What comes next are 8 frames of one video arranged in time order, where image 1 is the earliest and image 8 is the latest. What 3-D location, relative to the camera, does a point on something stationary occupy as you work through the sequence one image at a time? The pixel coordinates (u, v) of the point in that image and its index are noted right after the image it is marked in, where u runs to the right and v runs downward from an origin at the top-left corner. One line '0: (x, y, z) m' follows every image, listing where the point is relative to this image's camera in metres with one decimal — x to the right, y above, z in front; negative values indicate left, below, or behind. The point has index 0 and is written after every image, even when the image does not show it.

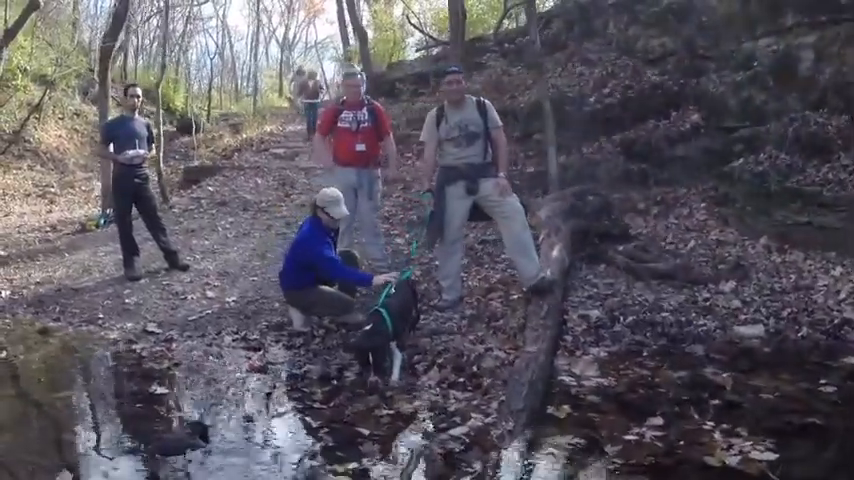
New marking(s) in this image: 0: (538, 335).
0: (+0.6, -0.5, +4.8) m
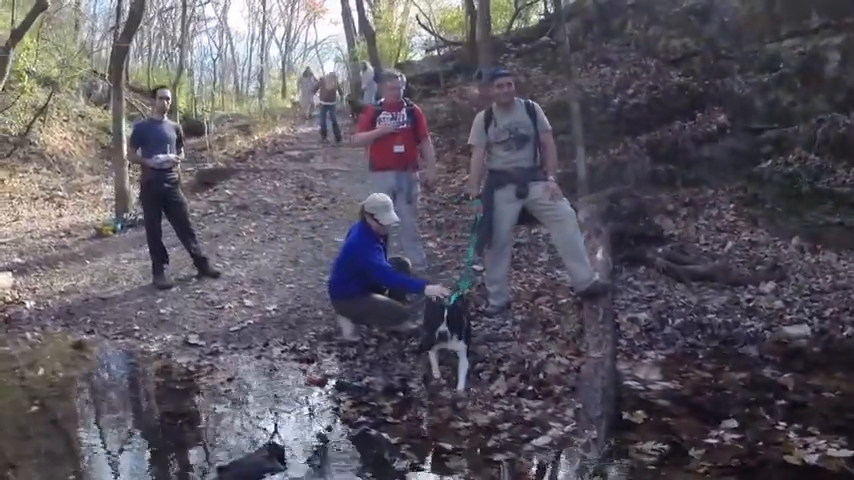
0: (+0.9, -0.6, +4.7) m
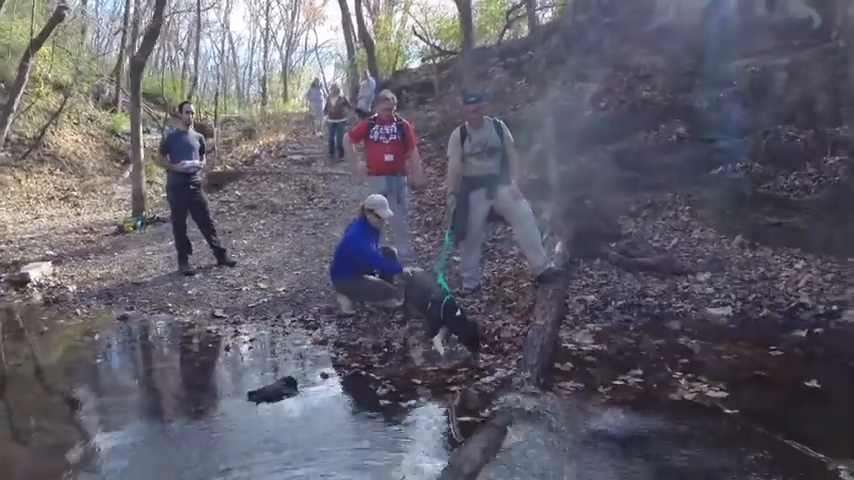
0: (+0.8, -0.5, +5.9) m
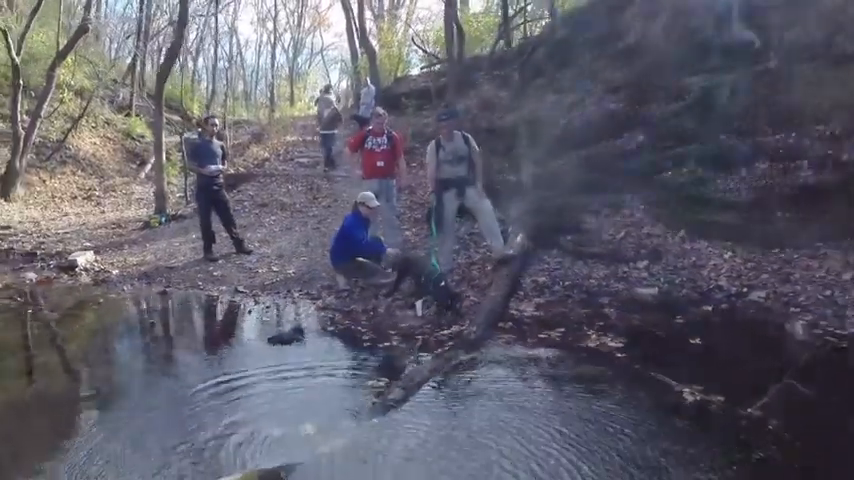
0: (+0.6, -0.4, +7.5) m
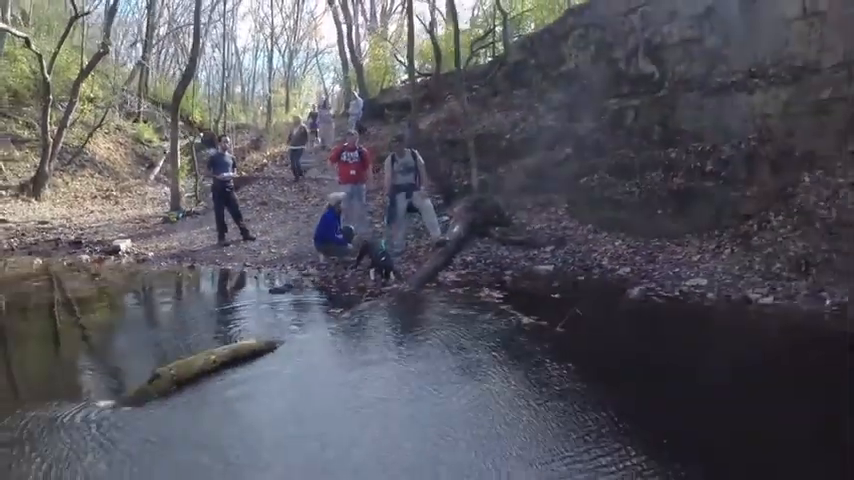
0: (0.0, -0.3, +10.6) m
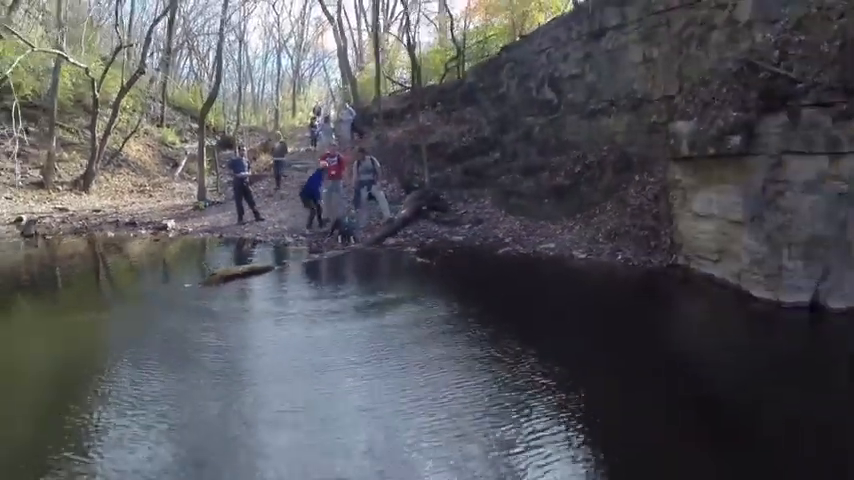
0: (-0.9, +0.1, +16.2) m
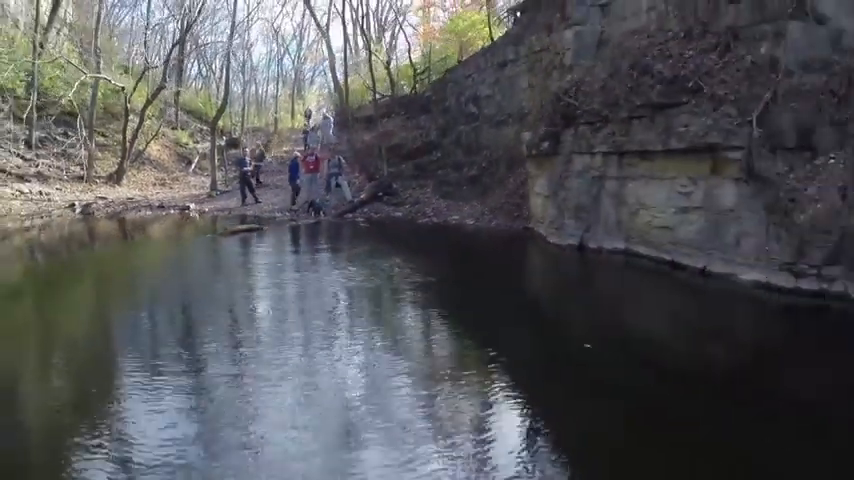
0: (-2.3, +0.8, +22.9) m
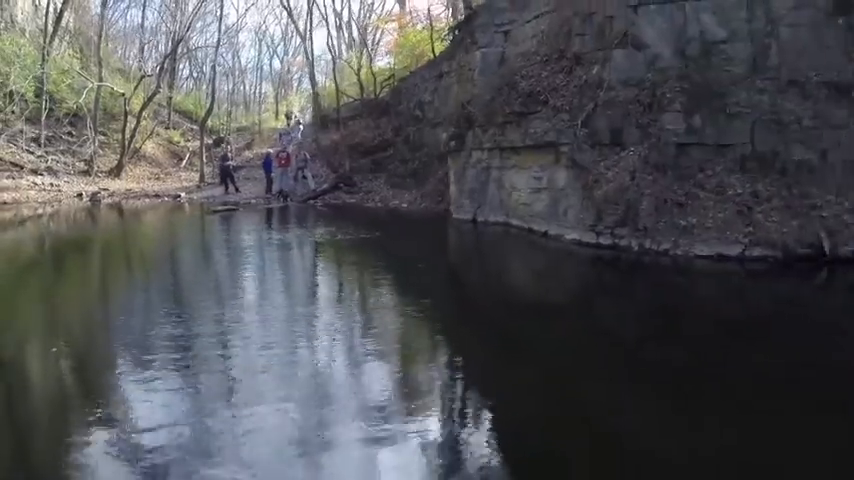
0: (-3.9, +1.3, +27.8) m
